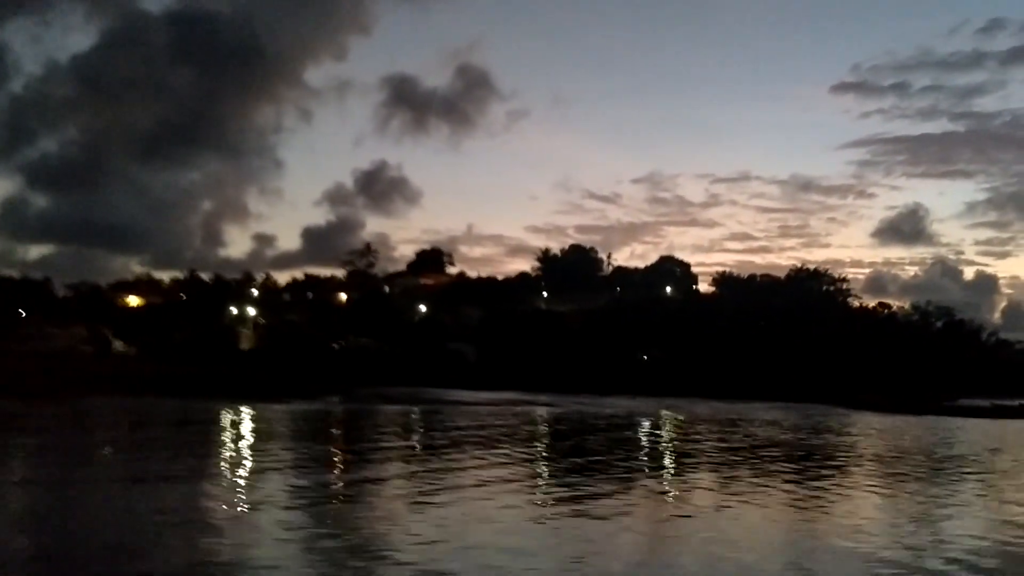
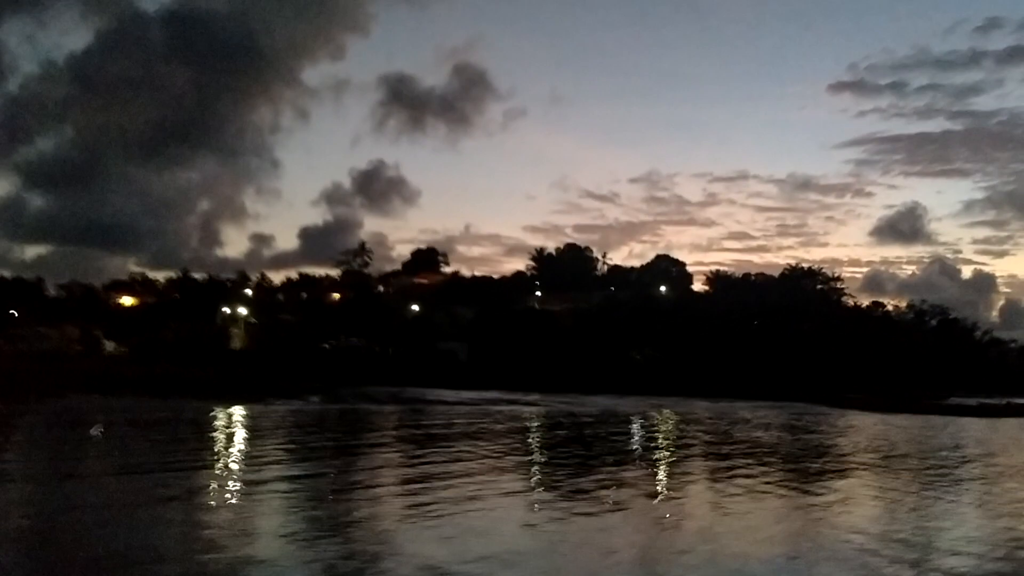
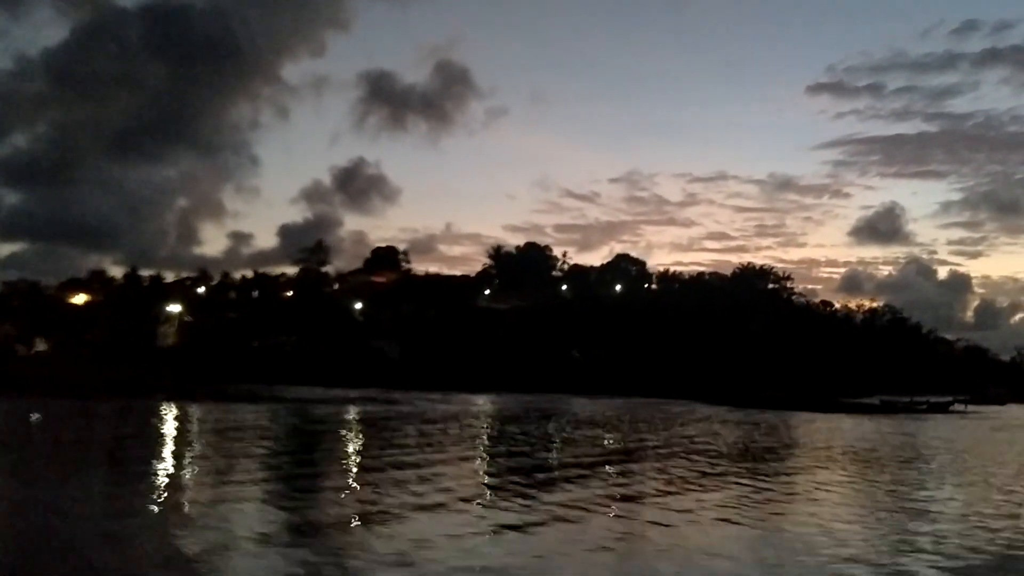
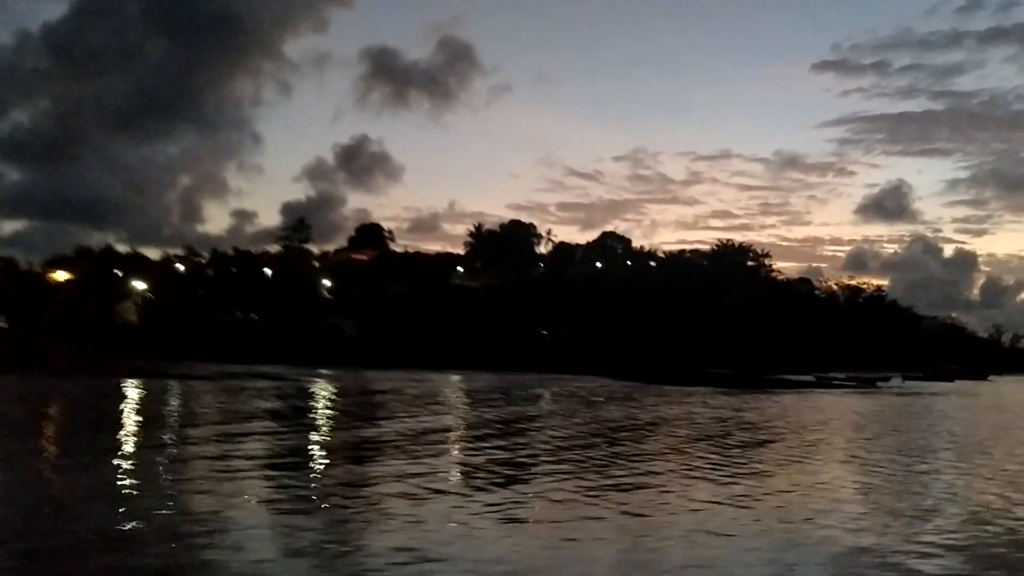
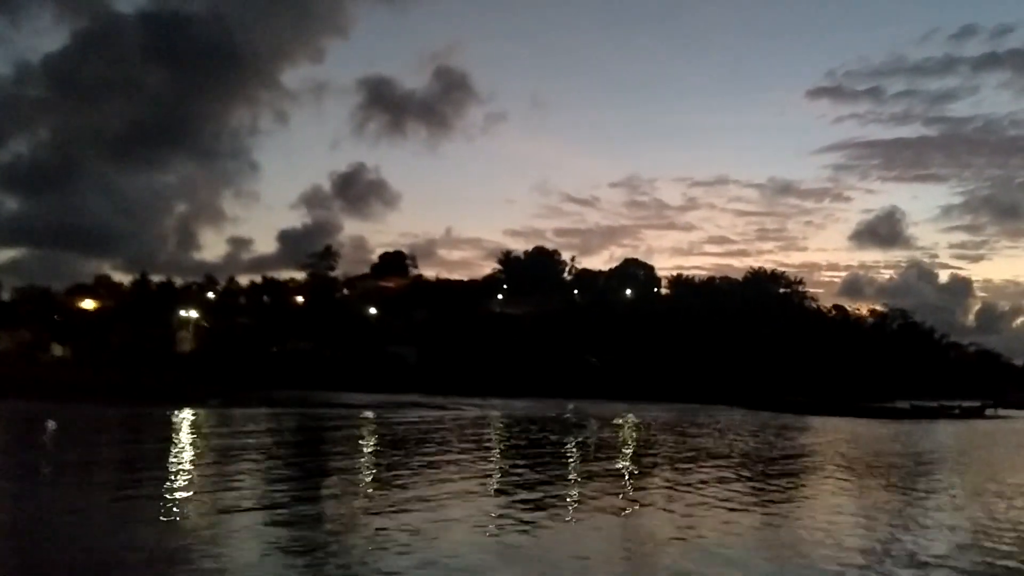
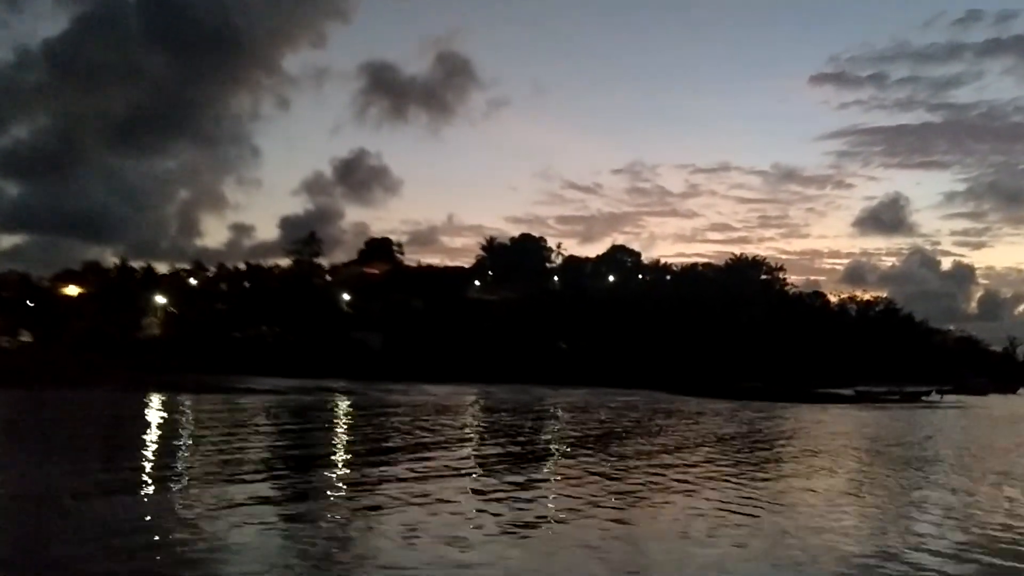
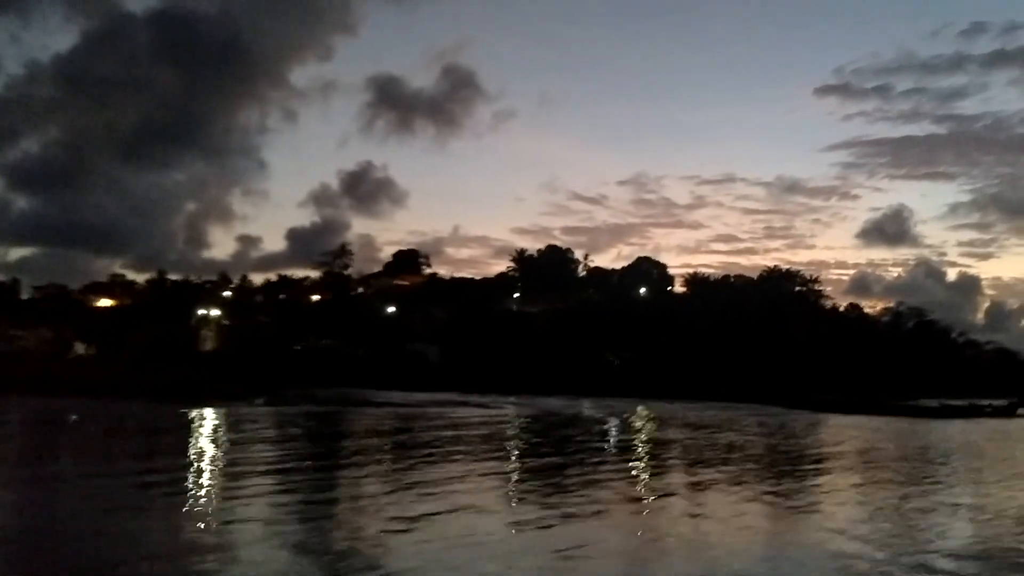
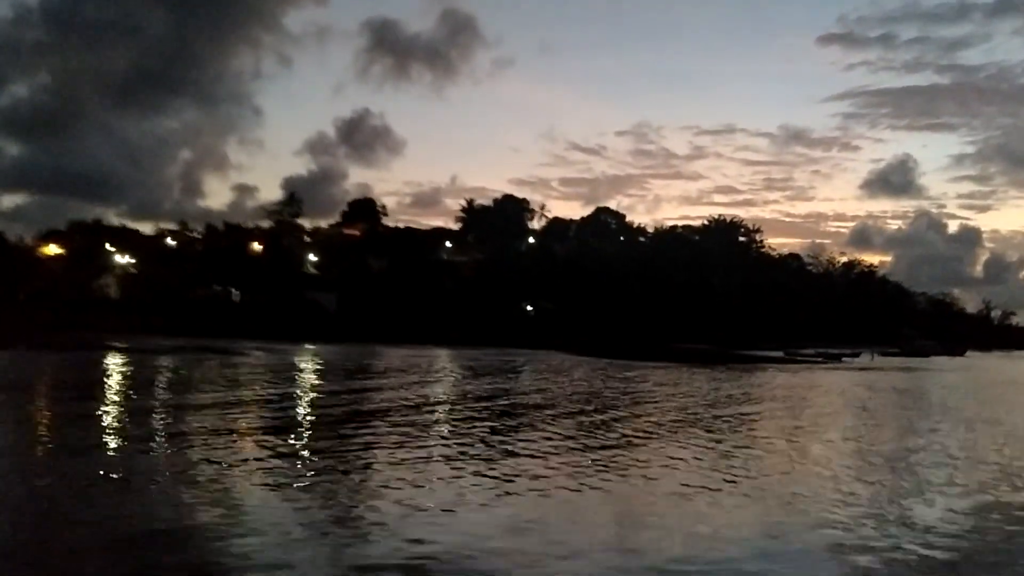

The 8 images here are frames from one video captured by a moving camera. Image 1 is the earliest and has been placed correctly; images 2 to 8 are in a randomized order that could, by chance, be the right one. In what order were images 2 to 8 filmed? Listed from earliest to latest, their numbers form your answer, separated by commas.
2, 7, 5, 3, 6, 4, 8
